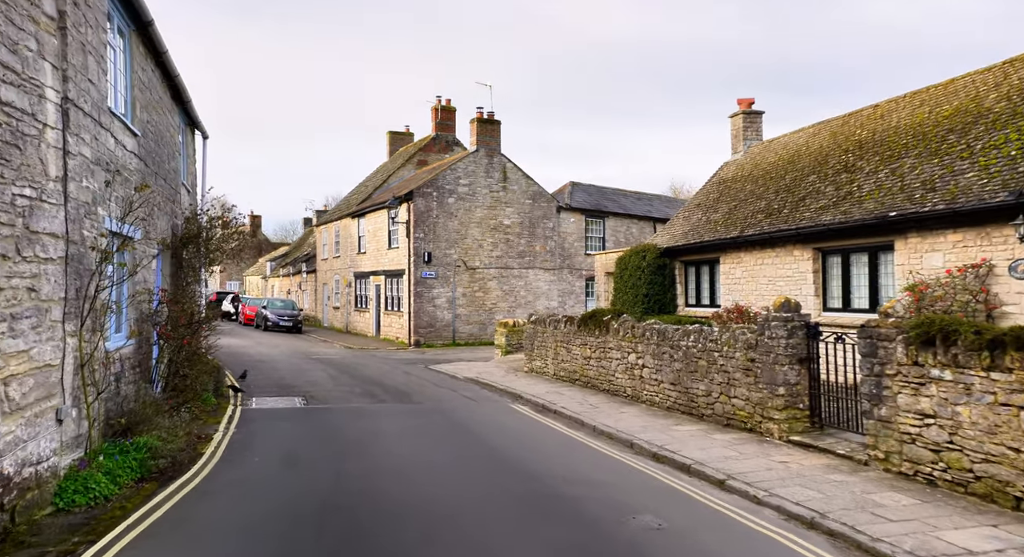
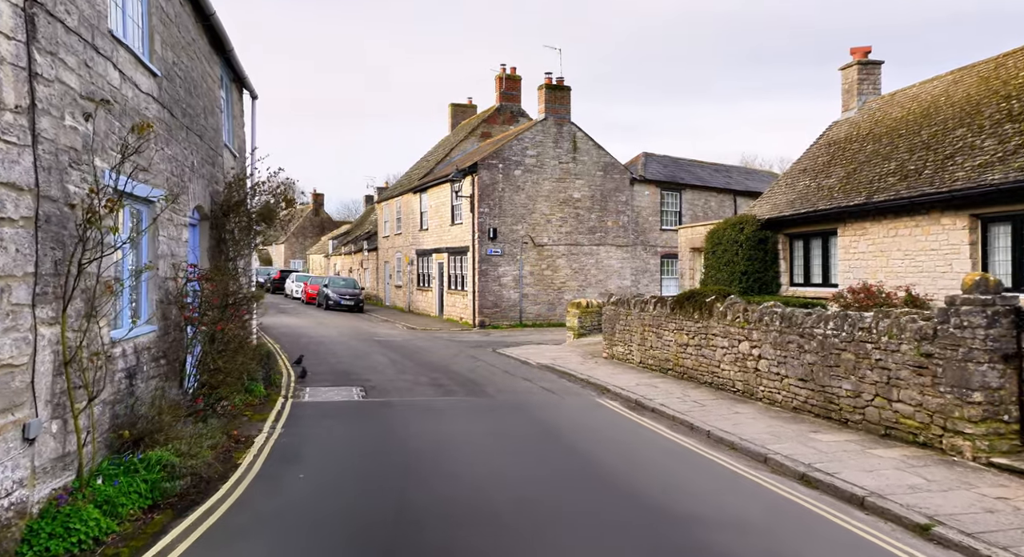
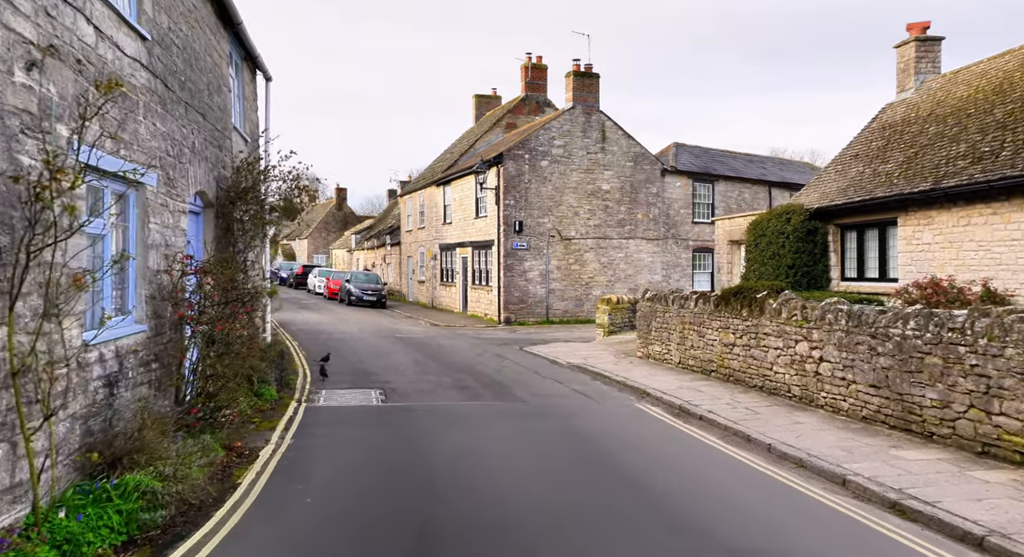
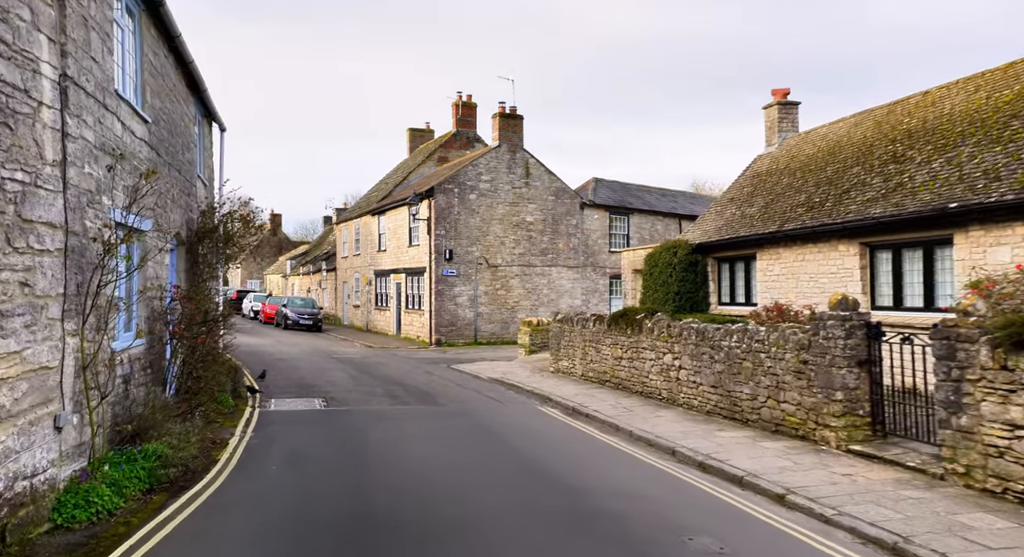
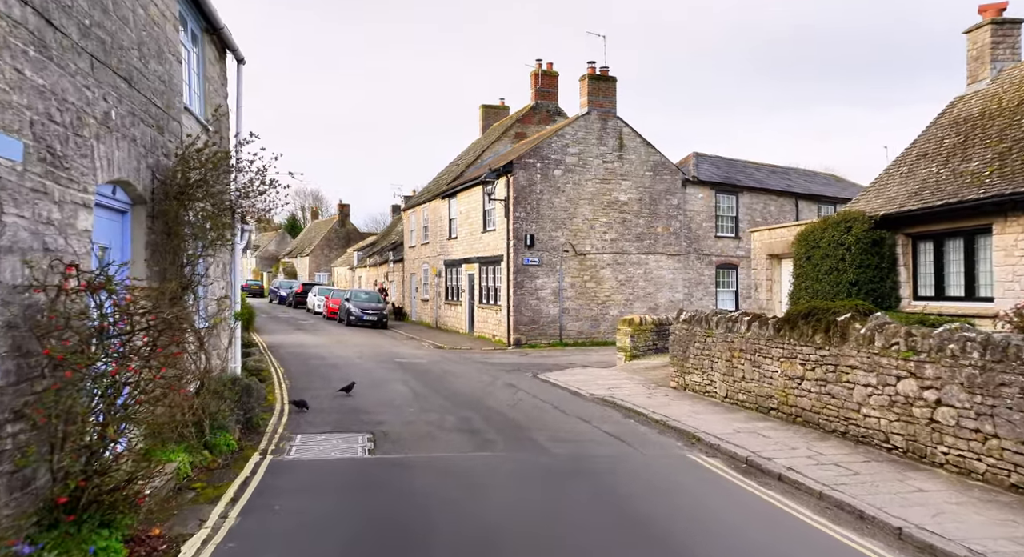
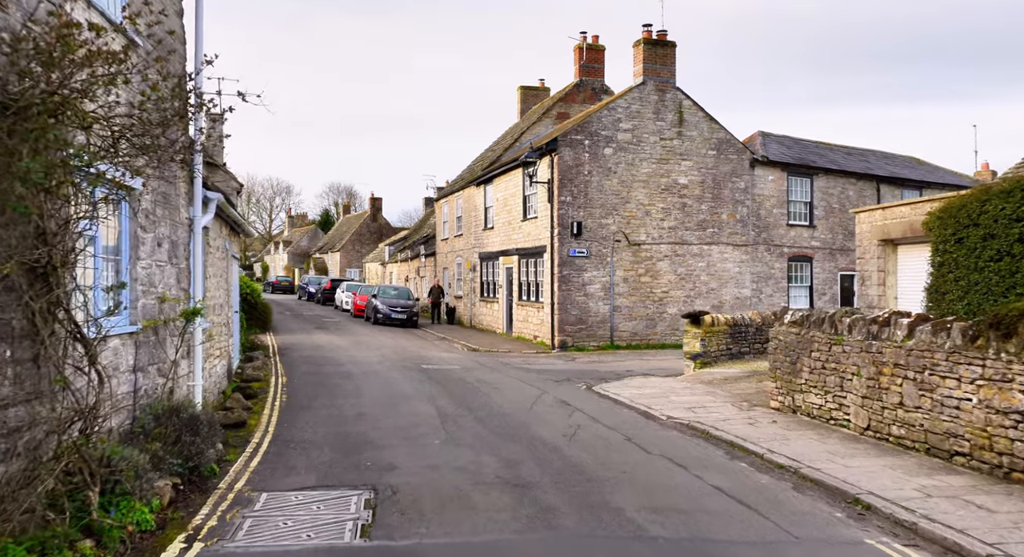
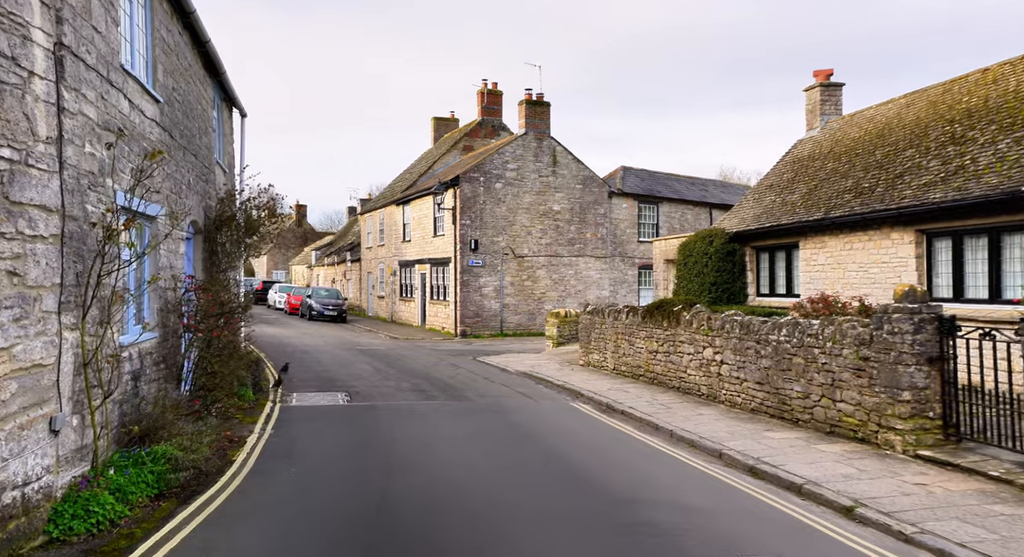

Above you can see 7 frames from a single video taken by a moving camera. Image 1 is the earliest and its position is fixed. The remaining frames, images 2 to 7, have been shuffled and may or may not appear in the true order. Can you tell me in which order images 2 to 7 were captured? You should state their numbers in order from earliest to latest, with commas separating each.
4, 7, 2, 3, 5, 6
